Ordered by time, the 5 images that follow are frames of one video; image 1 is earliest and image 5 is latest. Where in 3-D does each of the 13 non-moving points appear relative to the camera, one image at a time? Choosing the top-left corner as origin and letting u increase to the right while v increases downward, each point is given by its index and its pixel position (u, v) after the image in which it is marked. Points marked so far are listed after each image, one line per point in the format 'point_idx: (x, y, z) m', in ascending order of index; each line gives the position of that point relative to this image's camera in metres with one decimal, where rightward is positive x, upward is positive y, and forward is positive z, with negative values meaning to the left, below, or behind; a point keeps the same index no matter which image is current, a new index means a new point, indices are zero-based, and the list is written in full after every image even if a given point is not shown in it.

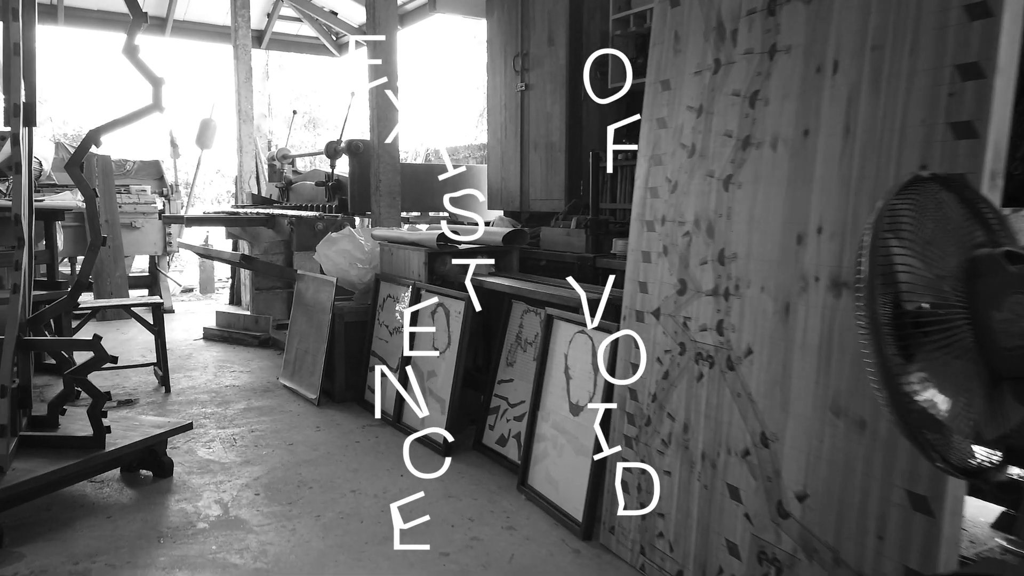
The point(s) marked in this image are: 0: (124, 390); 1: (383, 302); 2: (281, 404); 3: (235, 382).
0: (-2.5, -0.6, +4.9) m
1: (-0.8, -0.1, +4.5) m
2: (-1.3, -0.7, +4.5) m
3: (-1.8, -0.6, +5.1) m
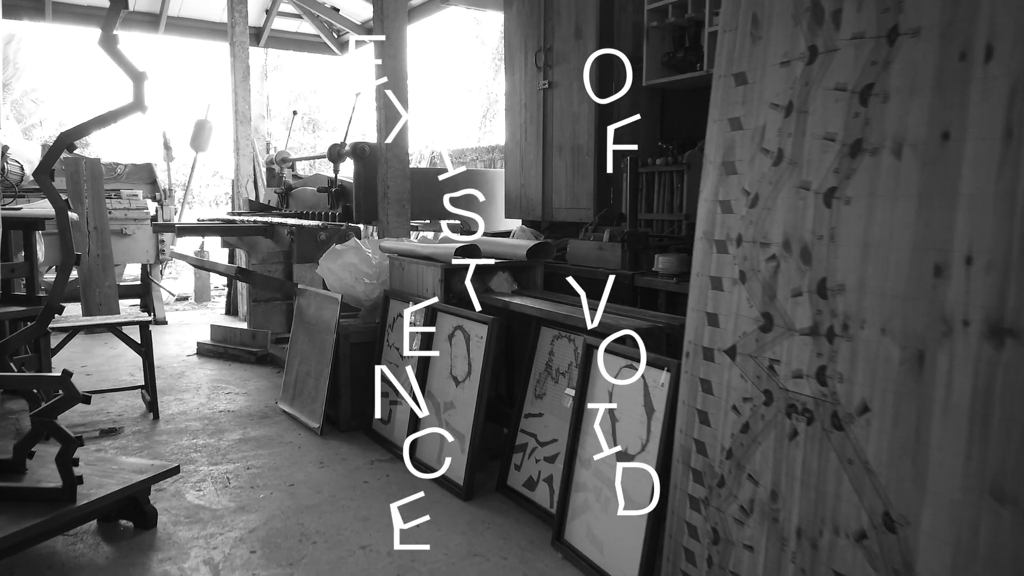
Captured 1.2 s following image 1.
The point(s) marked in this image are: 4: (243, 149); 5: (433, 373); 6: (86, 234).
0: (-2.3, -0.7, +4.4) m
1: (-0.6, -0.2, +4.1) m
2: (-1.2, -0.8, +4.1) m
3: (-1.7, -0.7, +4.7) m
4: (-2.8, +1.5, +8.1) m
5: (-0.4, -0.4, +3.6) m
6: (-3.9, +0.5, +7.2) m
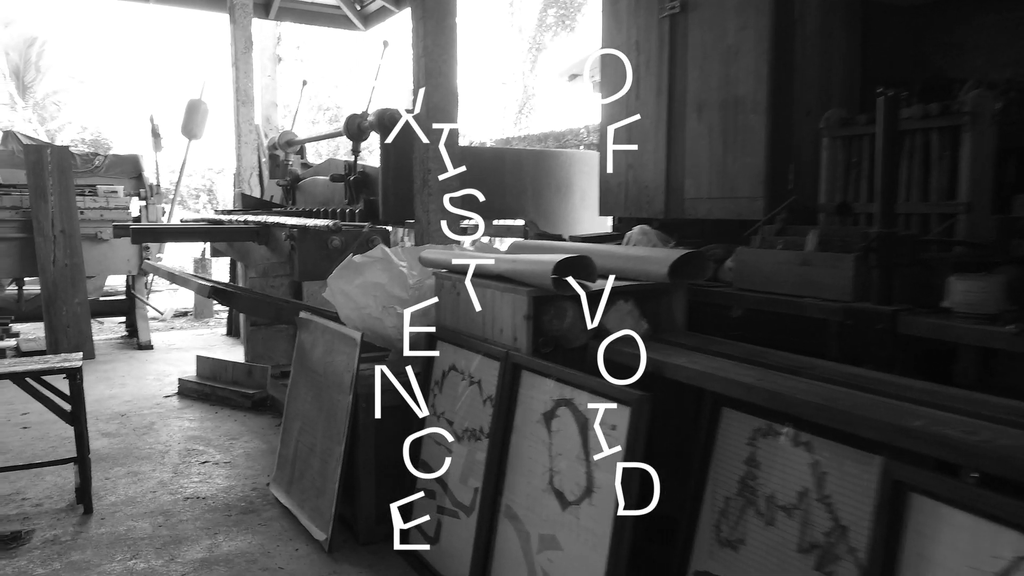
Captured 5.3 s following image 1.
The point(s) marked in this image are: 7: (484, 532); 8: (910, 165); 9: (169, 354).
0: (-1.9, -0.9, +3.0) m
1: (-0.2, -0.3, +2.6) m
2: (-0.8, -0.9, +2.7) m
3: (-1.3, -0.8, +3.2) m
4: (-2.3, +1.3, +6.7) m
5: (0.0, -0.5, +2.1) m
6: (-3.5, +0.4, +5.8) m
7: (-0.1, -0.7, +2.2) m
8: (+1.1, +0.3, +2.1) m
9: (-2.7, -0.5, +6.2) m
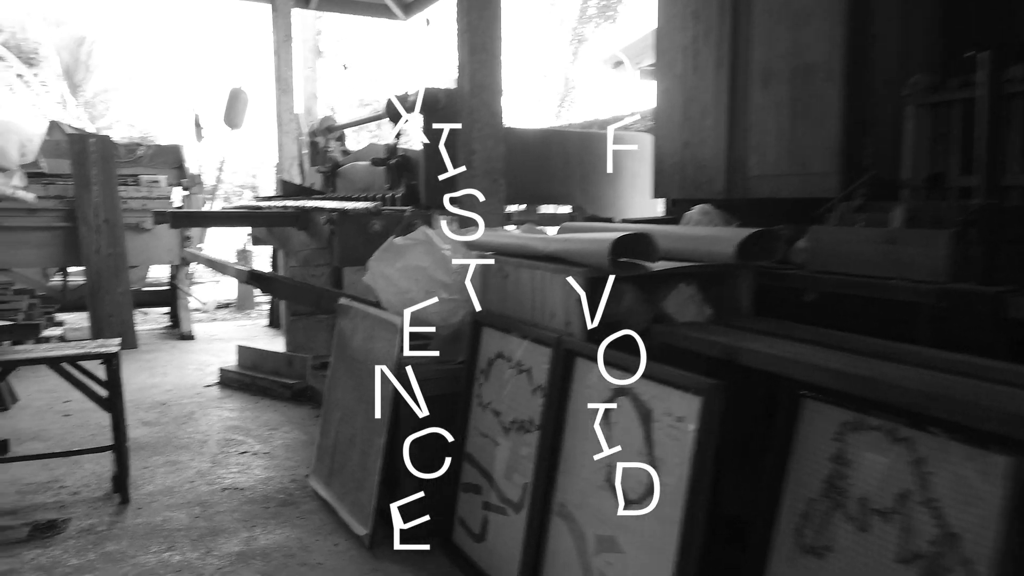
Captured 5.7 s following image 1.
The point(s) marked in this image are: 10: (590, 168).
0: (-1.7, -0.8, +3.0) m
1: (-0.1, -0.2, +2.4) m
2: (-0.7, -0.8, +2.6) m
3: (-1.1, -0.8, +3.2) m
4: (-1.9, +1.4, +6.6) m
5: (+0.2, -0.5, +2.0) m
6: (-3.1, +0.4, +5.8) m
7: (+0.1, -0.6, +2.0) m
8: (+1.2, +0.4, +1.9) m
9: (-2.4, -0.4, +6.2) m
10: (+0.4, +0.6, +3.7) m
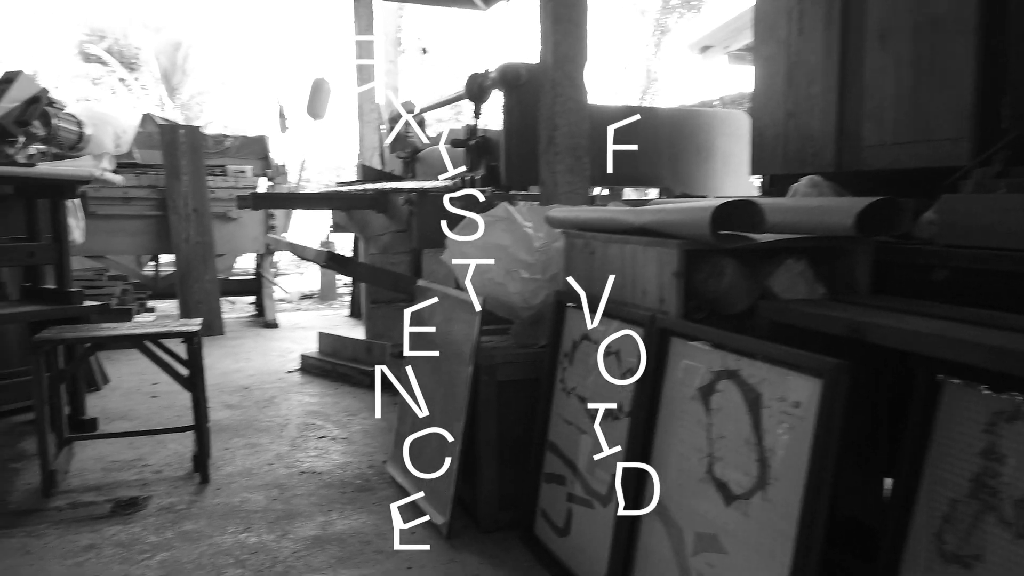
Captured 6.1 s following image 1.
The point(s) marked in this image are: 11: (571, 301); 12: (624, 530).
0: (-1.4, -0.7, +3.0) m
1: (+0.2, -0.2, +2.3) m
2: (-0.4, -0.8, +2.5) m
3: (-0.8, -0.7, +3.1) m
4: (-1.2, +1.5, +6.6) m
5: (+0.4, -0.4, +1.8) m
6: (-2.5, +0.5, +6.0) m
7: (+0.3, -0.6, +1.9) m
8: (+1.4, +0.4, +1.6) m
9: (-1.8, -0.4, +6.2) m
10: (+0.8, +0.6, +3.5) m
11: (+0.2, 0.0, +2.3) m
12: (+0.3, -0.6, +1.9) m
